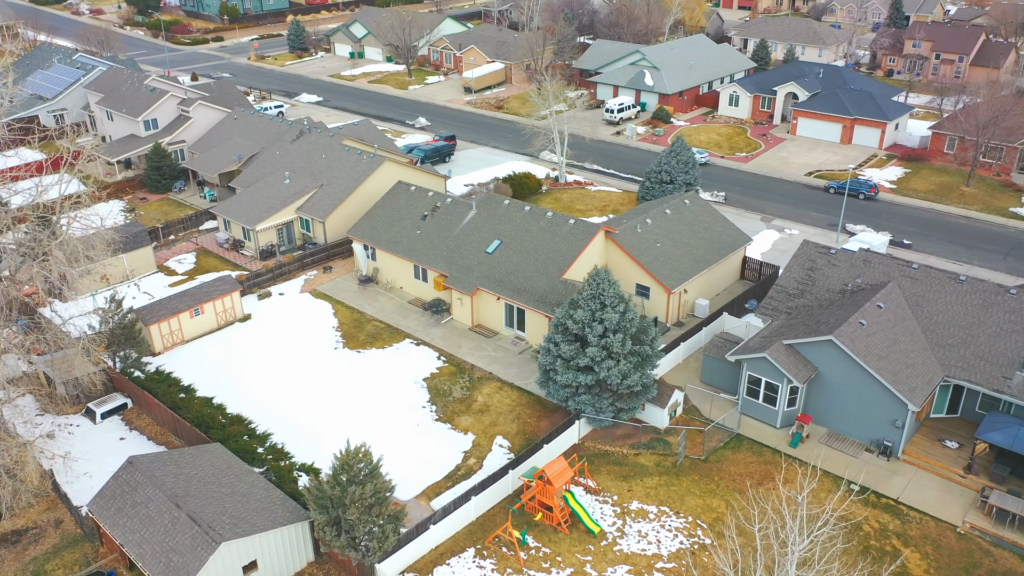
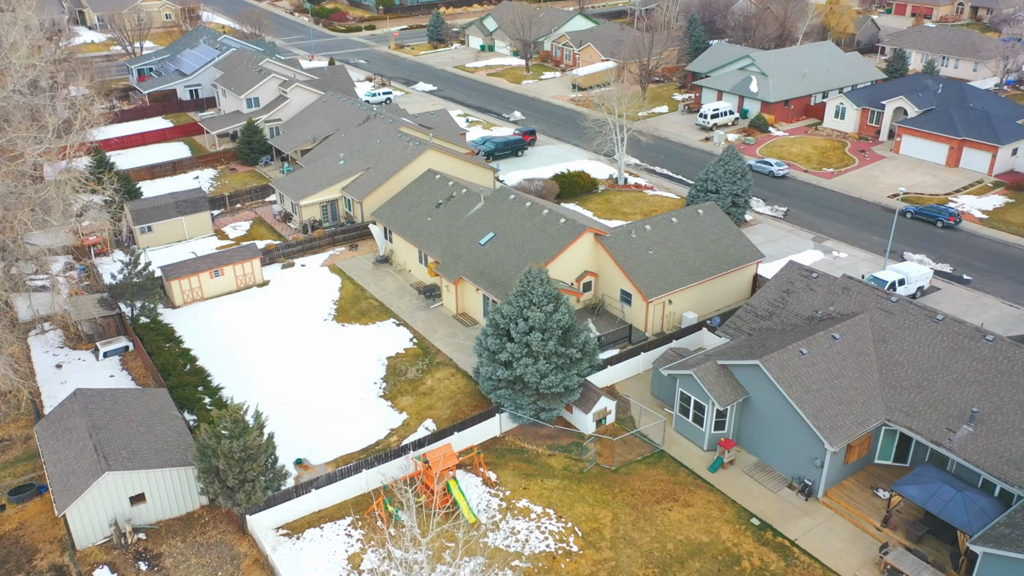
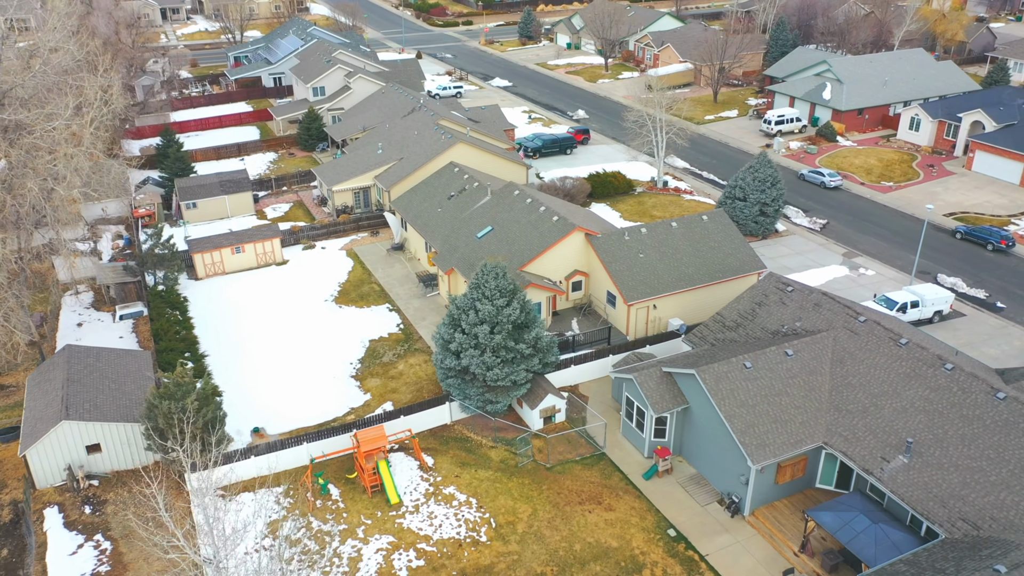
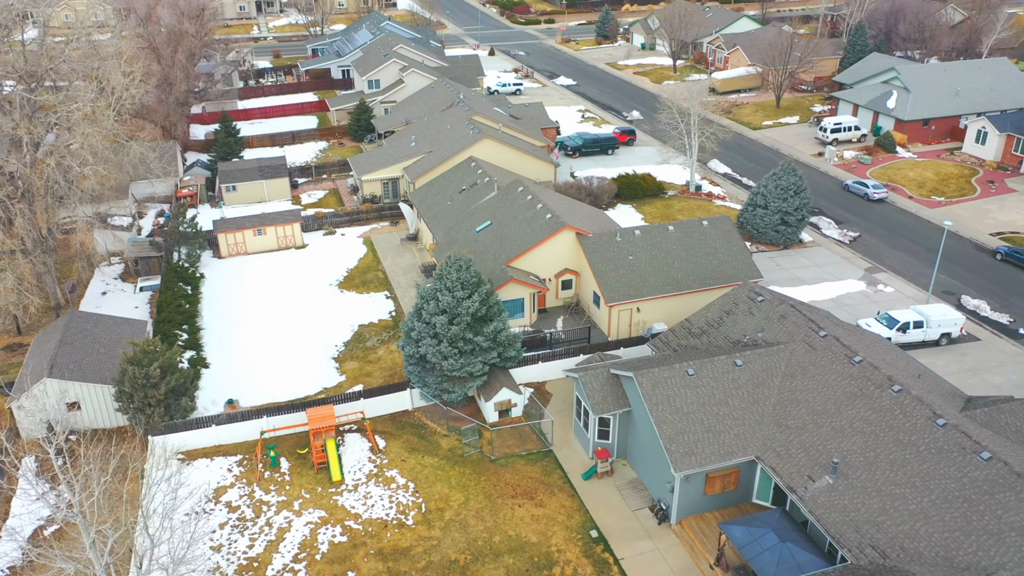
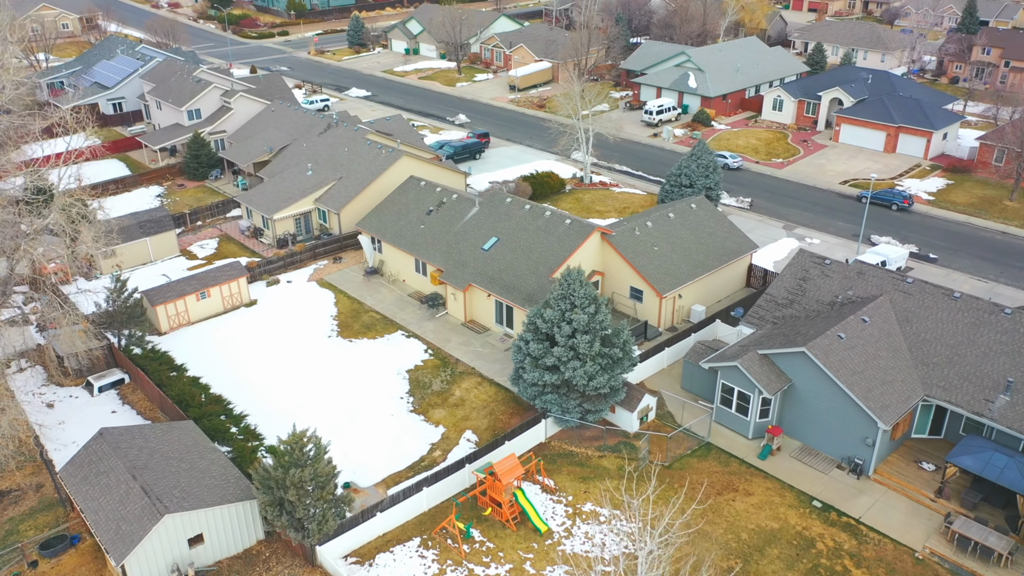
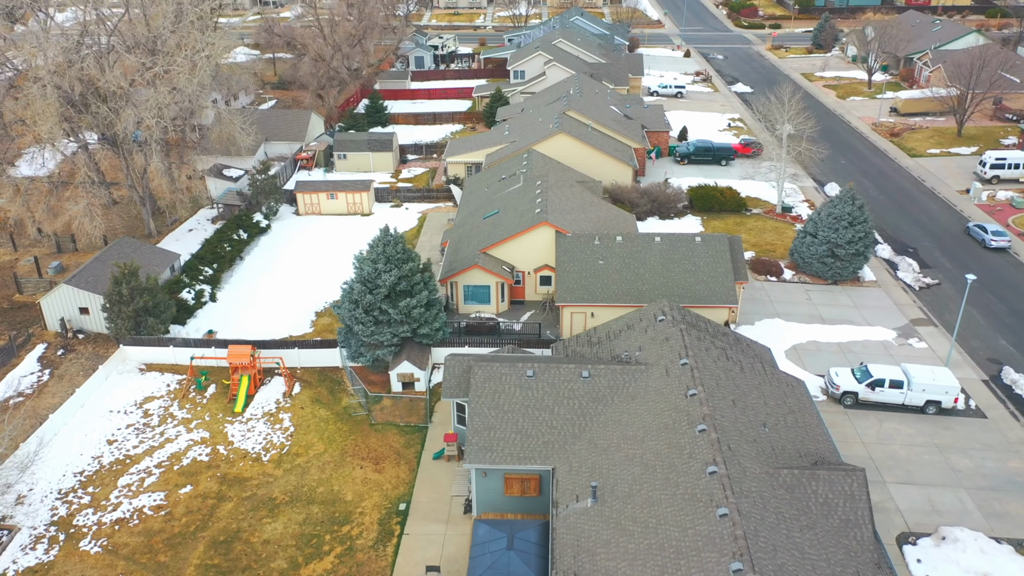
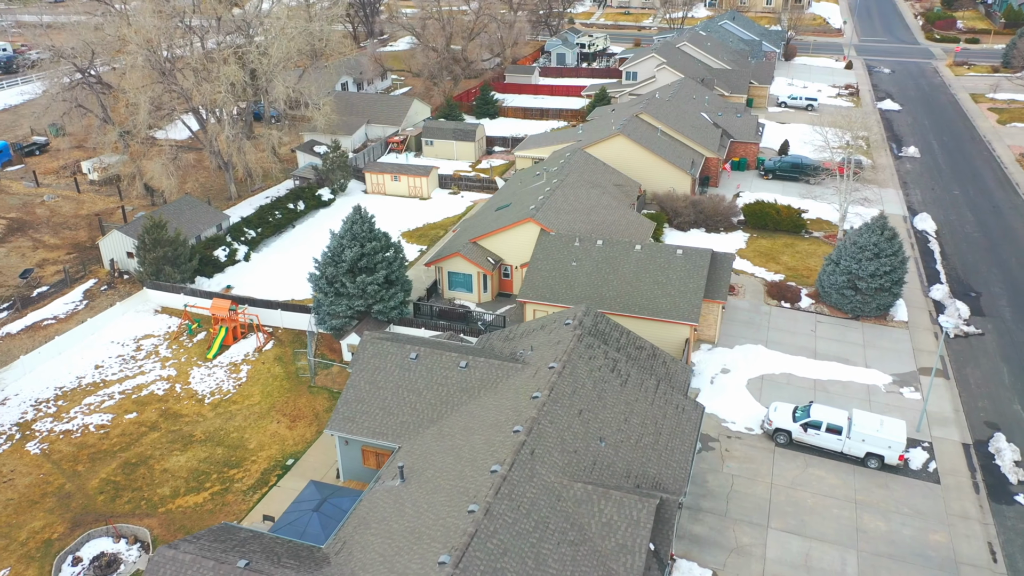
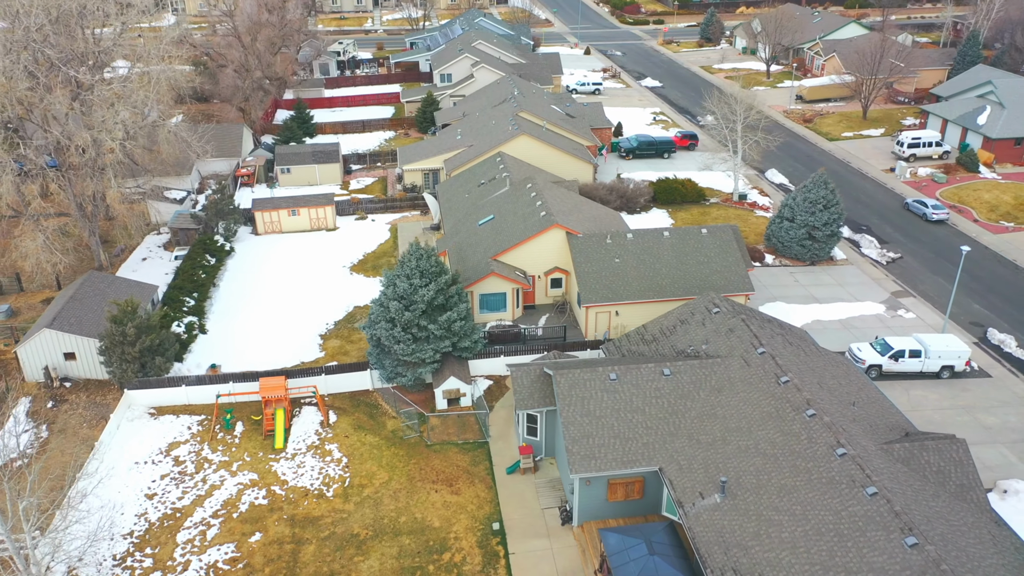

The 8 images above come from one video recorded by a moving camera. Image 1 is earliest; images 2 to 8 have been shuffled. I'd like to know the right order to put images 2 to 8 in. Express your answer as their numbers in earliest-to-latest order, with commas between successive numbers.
5, 2, 3, 4, 8, 6, 7
